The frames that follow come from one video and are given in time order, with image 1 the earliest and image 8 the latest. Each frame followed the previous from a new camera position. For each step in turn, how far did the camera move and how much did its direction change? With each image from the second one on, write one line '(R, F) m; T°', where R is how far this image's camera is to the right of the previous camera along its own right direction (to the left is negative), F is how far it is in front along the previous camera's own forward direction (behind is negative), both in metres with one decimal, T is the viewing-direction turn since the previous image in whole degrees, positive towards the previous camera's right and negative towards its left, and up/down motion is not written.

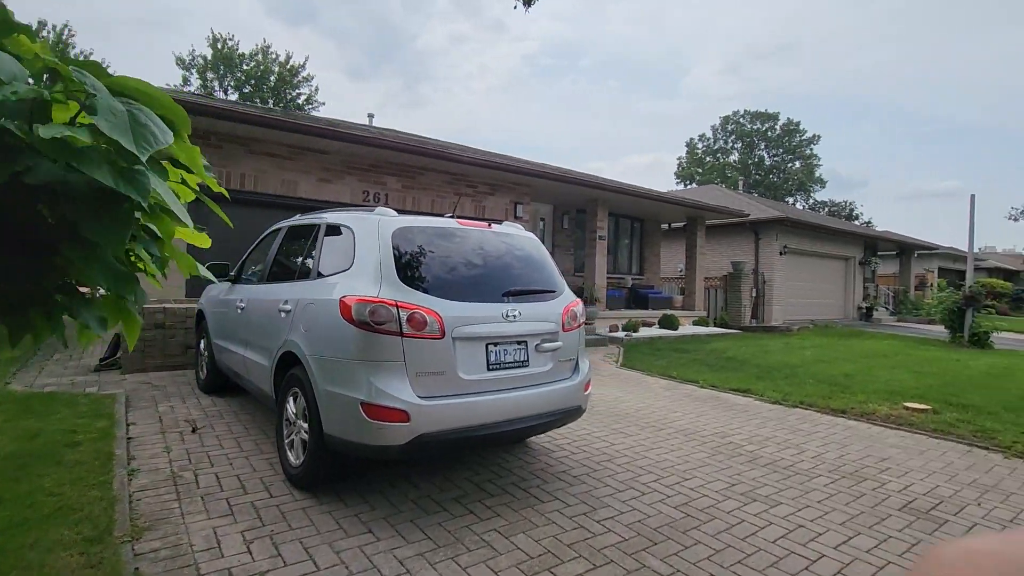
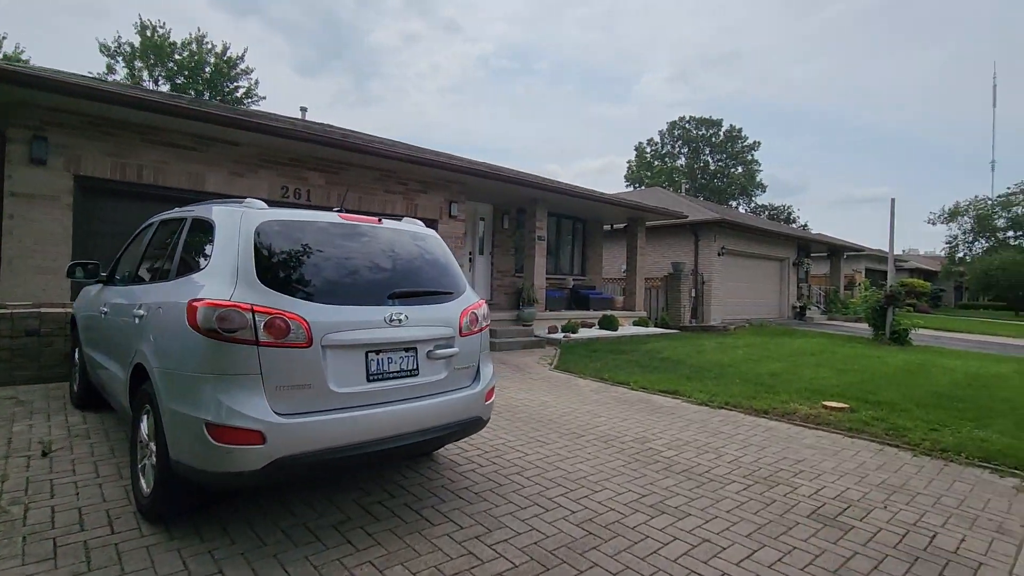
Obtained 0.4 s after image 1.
(+0.4, +0.3) m; +5°
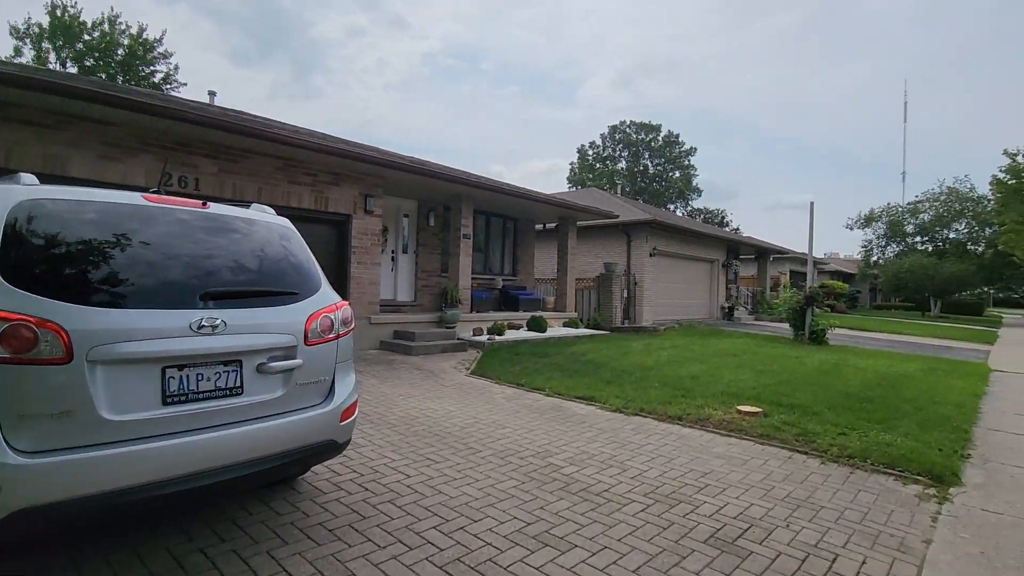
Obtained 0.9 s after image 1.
(+0.4, +0.4) m; +6°
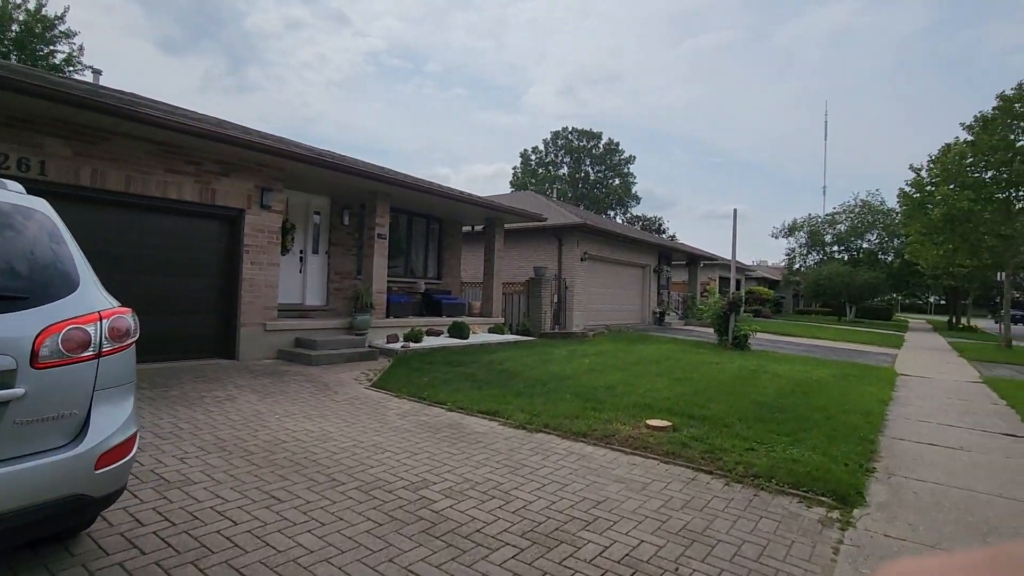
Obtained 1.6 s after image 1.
(+0.5, +0.5) m; +6°
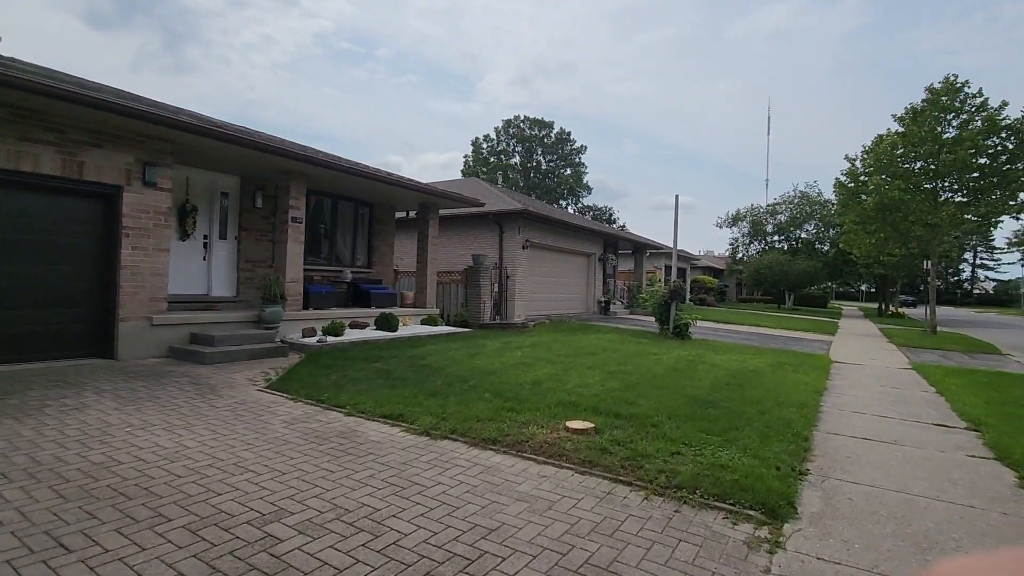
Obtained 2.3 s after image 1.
(+0.4, +0.6) m; +5°
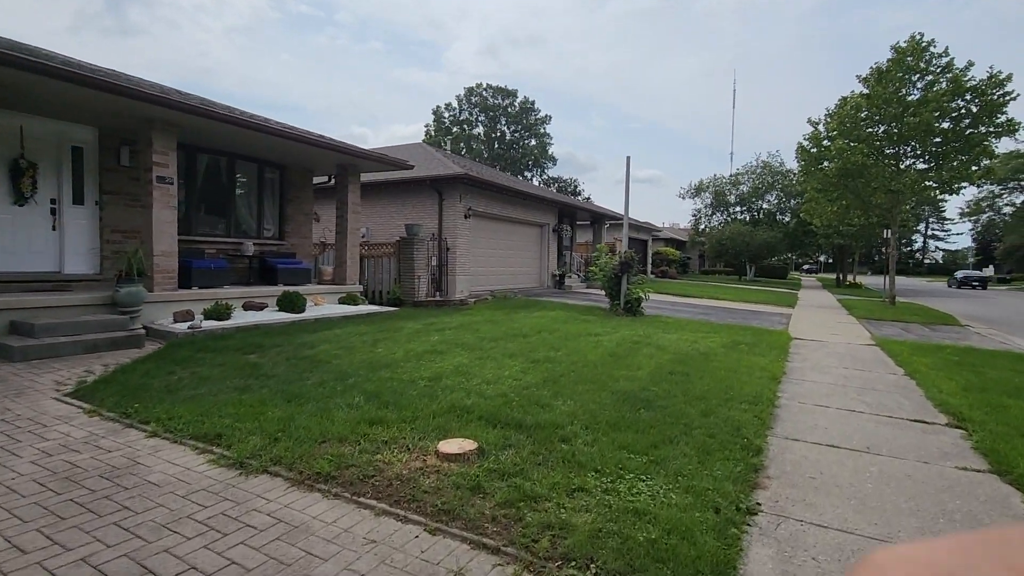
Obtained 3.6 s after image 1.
(+0.7, +1.2) m; +3°
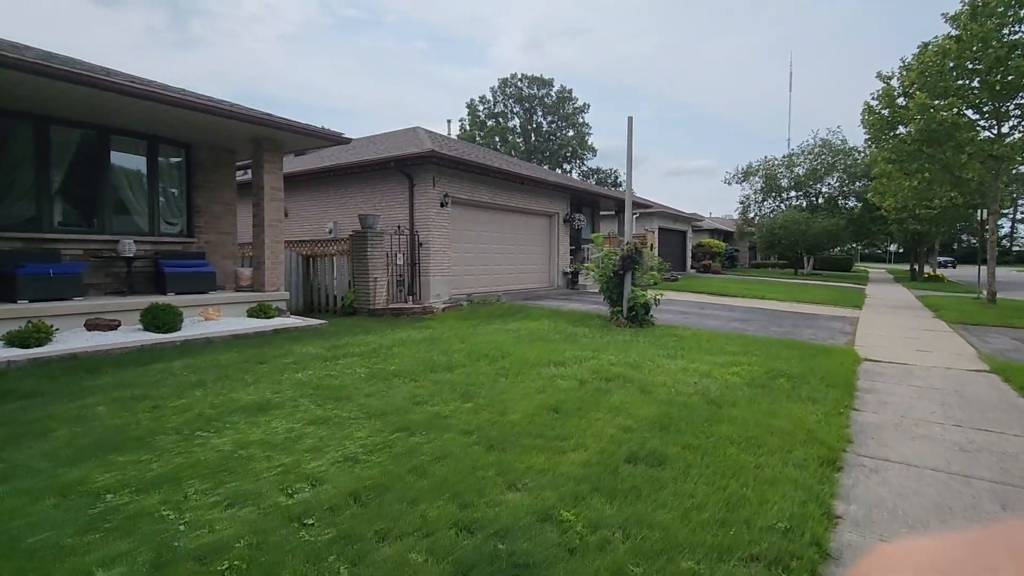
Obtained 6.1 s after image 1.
(+1.3, +2.6) m; -5°
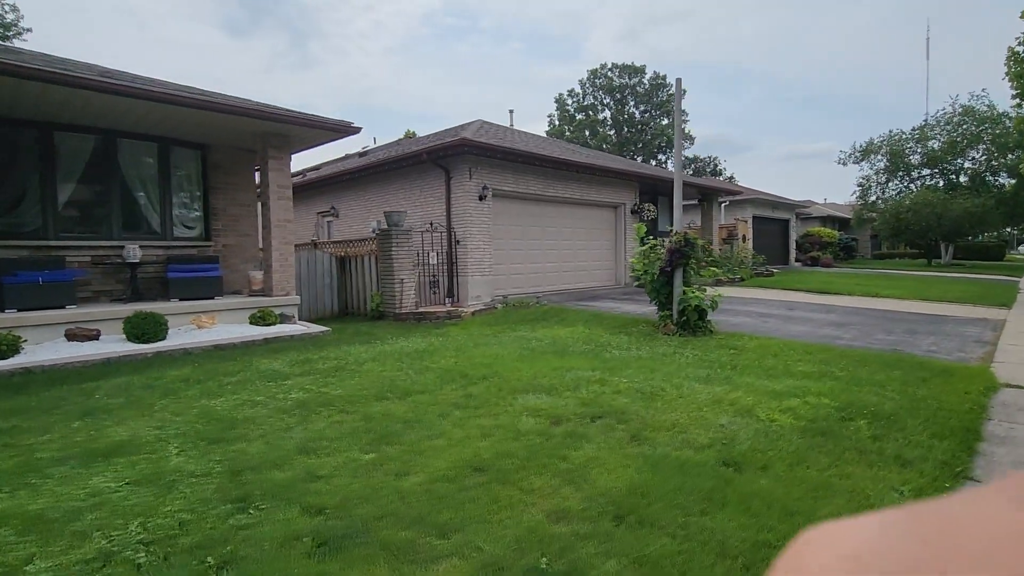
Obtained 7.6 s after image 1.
(+1.0, +1.3) m; -11°
